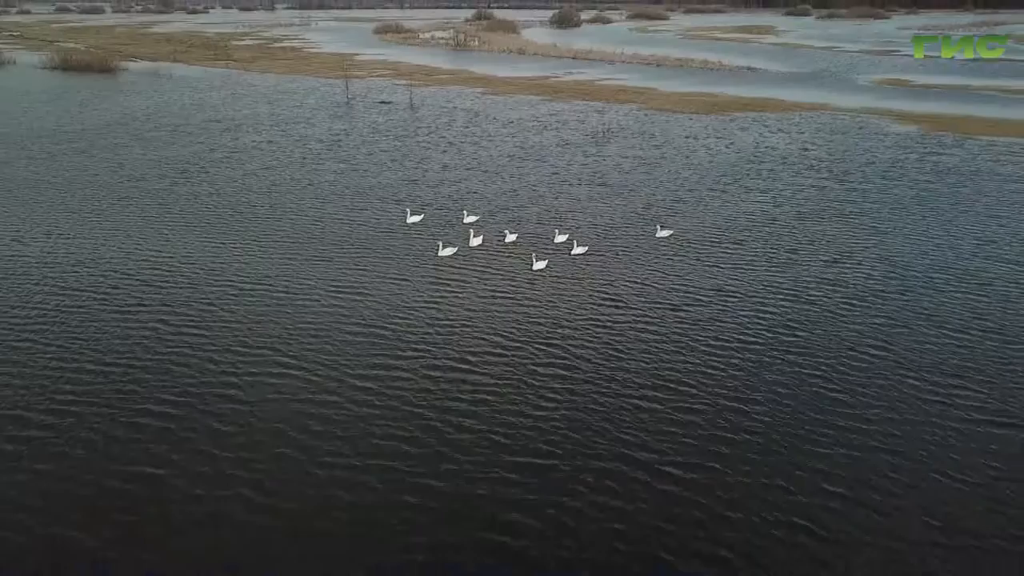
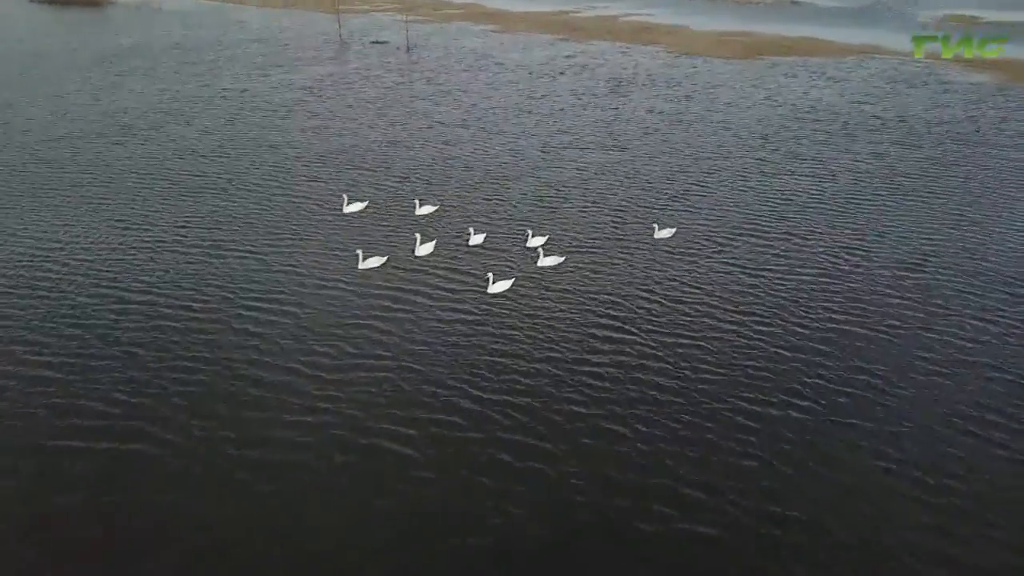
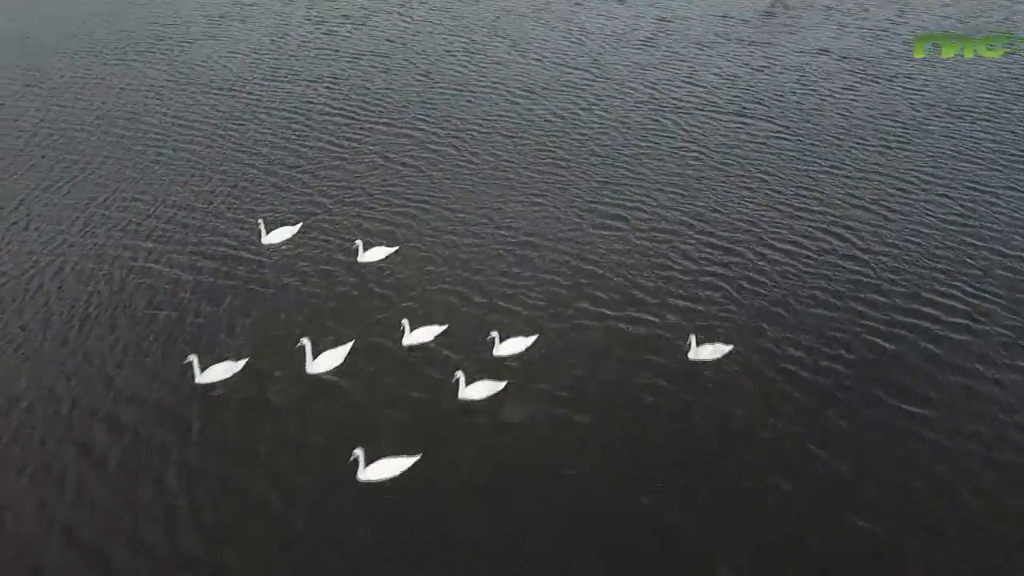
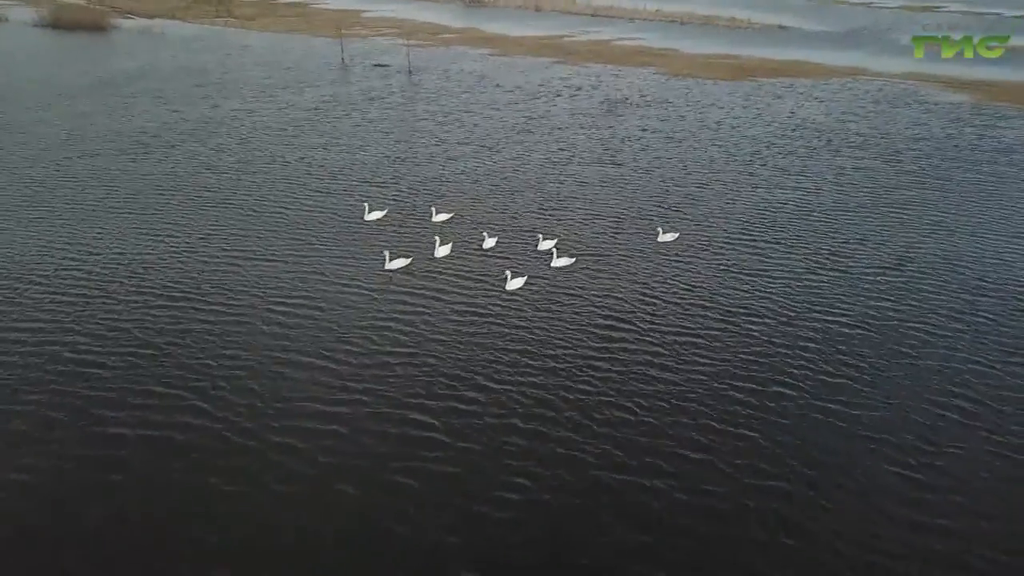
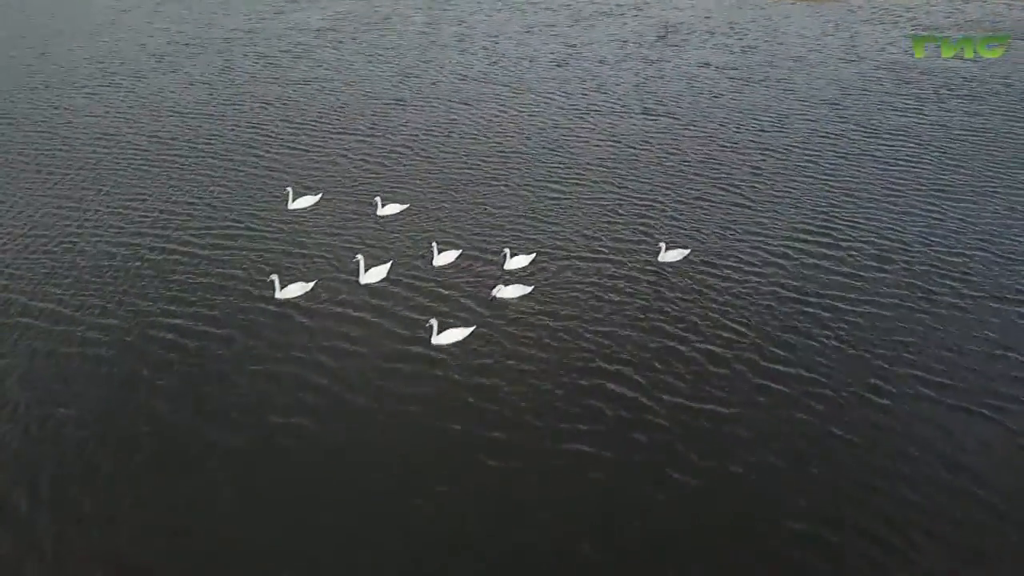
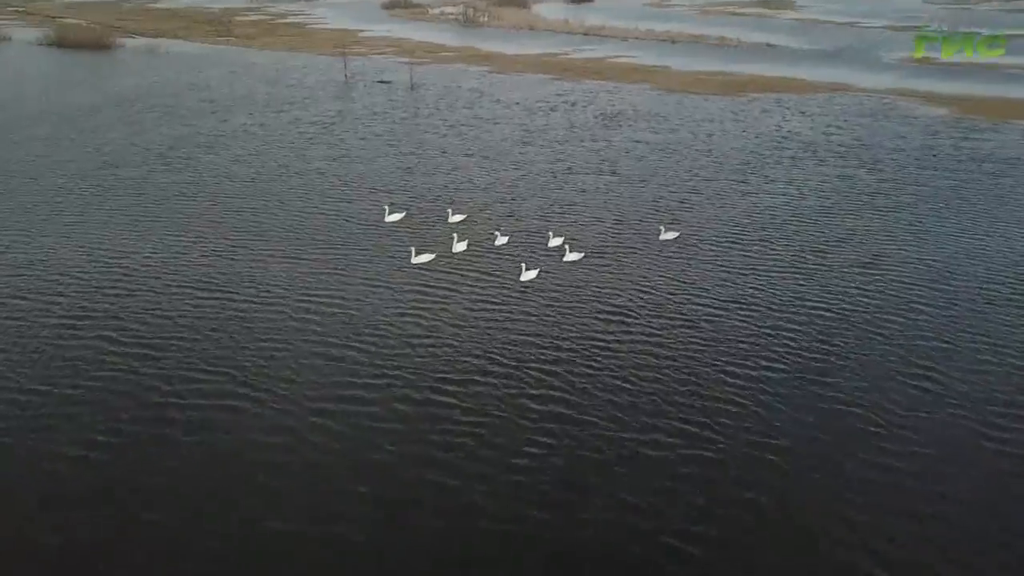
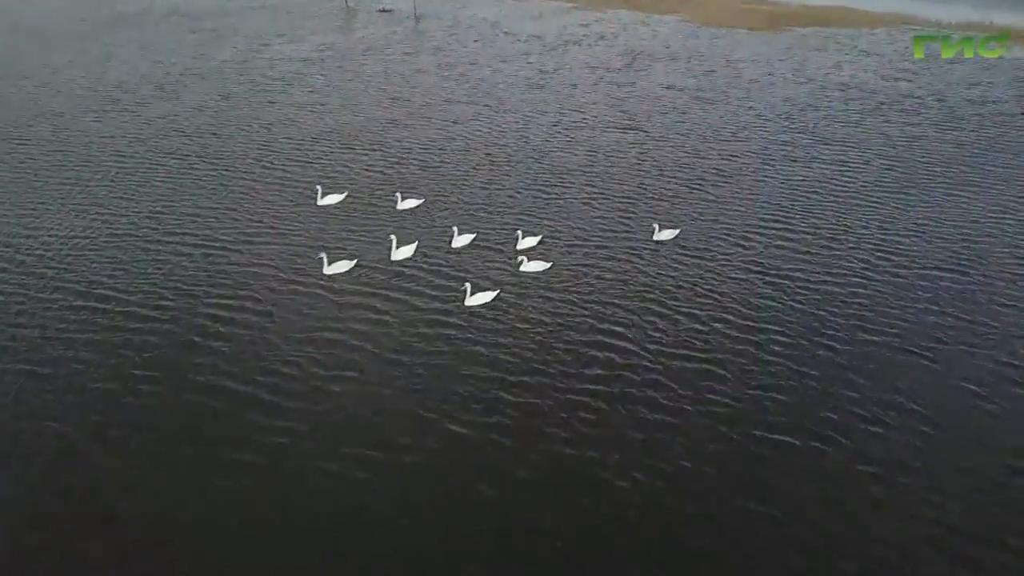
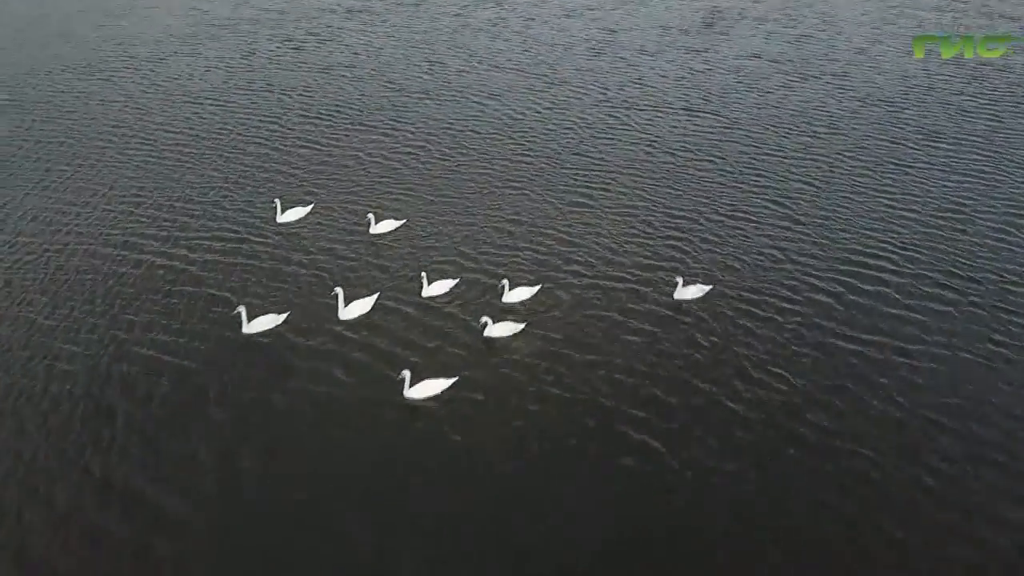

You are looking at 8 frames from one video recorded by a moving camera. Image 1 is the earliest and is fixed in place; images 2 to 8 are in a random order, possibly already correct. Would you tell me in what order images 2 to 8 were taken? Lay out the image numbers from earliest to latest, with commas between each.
6, 4, 2, 7, 5, 8, 3
